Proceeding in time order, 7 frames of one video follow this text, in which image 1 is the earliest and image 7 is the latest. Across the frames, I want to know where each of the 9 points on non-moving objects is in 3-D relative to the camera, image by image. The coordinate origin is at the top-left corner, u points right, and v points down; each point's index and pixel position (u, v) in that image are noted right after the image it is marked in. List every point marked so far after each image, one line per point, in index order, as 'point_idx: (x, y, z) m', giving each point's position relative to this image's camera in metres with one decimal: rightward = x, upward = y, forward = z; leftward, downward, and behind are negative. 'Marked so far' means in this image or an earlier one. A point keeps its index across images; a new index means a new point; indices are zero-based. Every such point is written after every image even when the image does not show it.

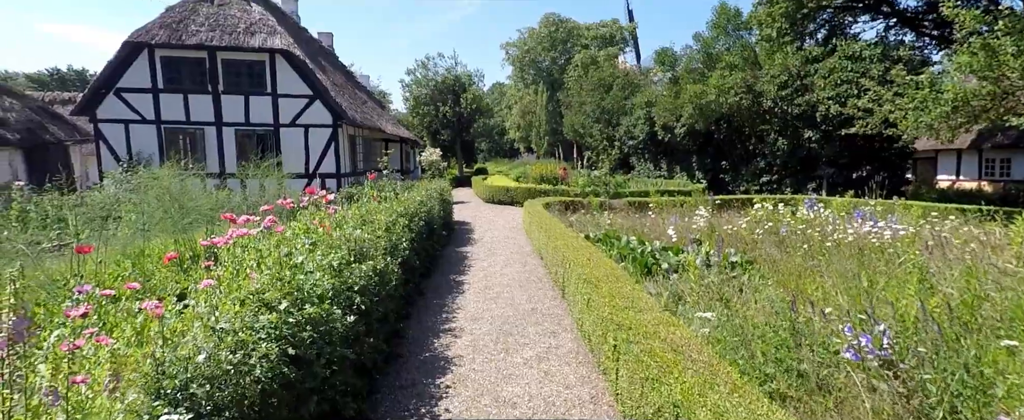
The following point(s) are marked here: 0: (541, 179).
0: (+0.8, +0.9, +16.7) m
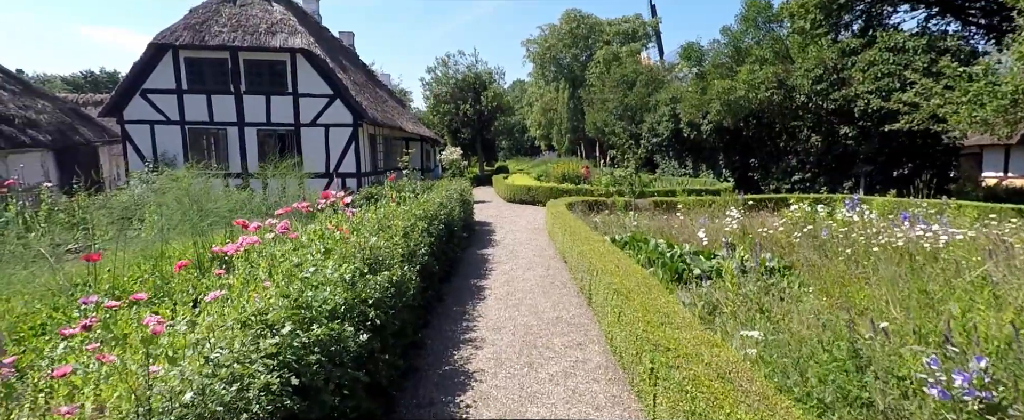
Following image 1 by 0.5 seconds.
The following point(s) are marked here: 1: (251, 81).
0: (+1.5, +0.9, +16.4) m
1: (-6.7, +3.4, +14.5) m
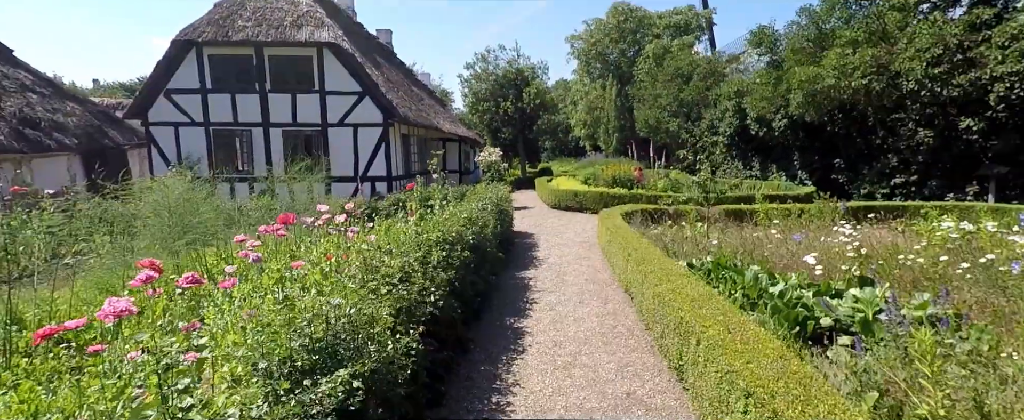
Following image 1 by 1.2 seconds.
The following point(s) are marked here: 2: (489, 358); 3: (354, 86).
0: (+2.7, +0.8, +14.8) m
1: (-5.7, +3.2, +13.5) m
2: (-0.2, -1.1, +4.0) m
3: (-3.9, +3.1, +13.6) m
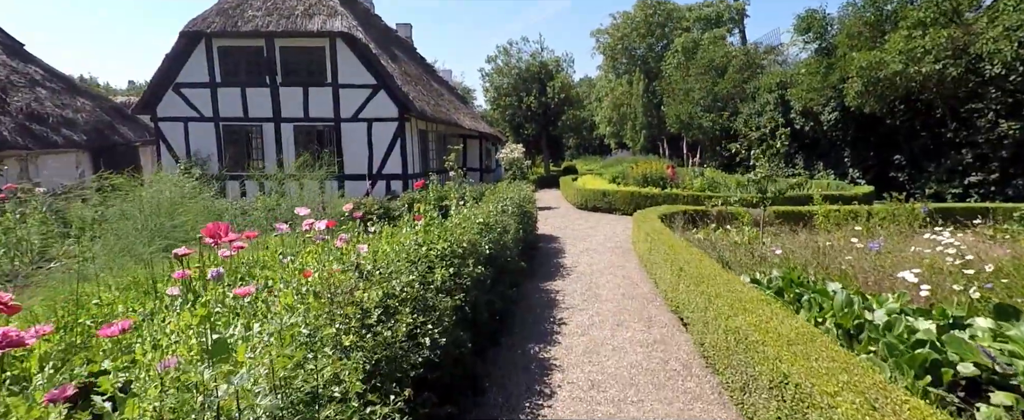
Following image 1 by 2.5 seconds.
0: (+3.3, +0.7, +13.8) m
1: (-5.1, +3.2, +12.8) m
2: (0.0, -1.1, +3.1) m
3: (-3.3, +3.1, +12.9) m
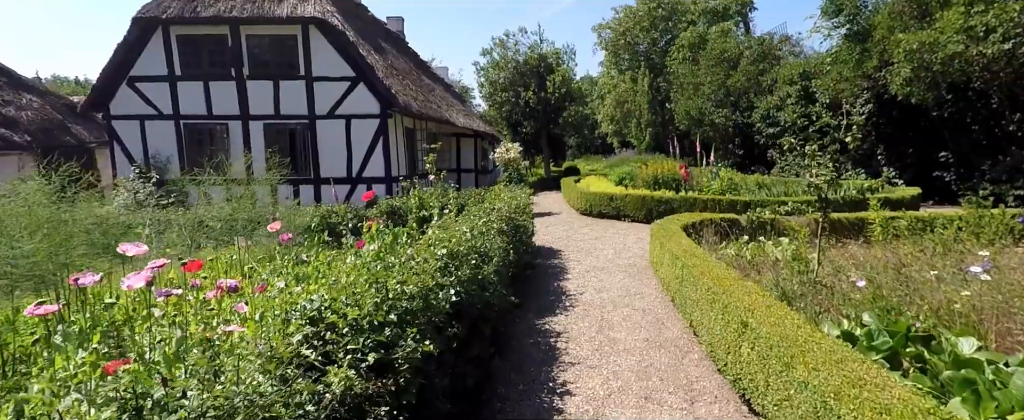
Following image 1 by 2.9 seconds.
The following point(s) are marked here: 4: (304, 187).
0: (+3.2, +0.6, +12.4) m
1: (-5.2, +3.0, +11.4) m
2: (-0.1, -1.2, +1.8) m
3: (-3.4, +2.9, +11.5) m
4: (-4.4, +0.5, +11.8) m
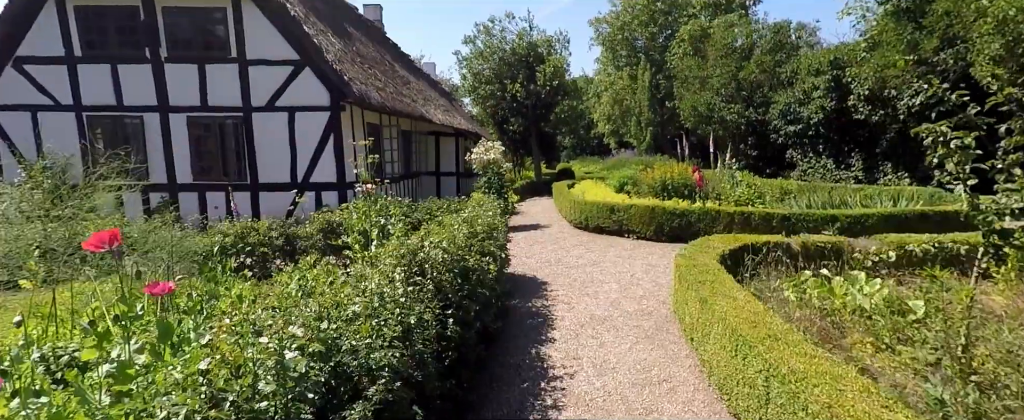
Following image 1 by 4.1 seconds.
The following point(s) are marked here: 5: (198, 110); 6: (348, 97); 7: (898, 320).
0: (+2.8, +0.4, +10.3) m
1: (-5.6, +2.8, +9.3) m
2: (-0.4, -1.4, -0.3) m
3: (-3.8, +2.7, +9.4) m
4: (-4.7, +0.3, +9.7) m
5: (-5.3, +1.7, +9.5) m
6: (-2.8, +1.9, +9.3) m
7: (+2.7, -0.8, +3.9) m
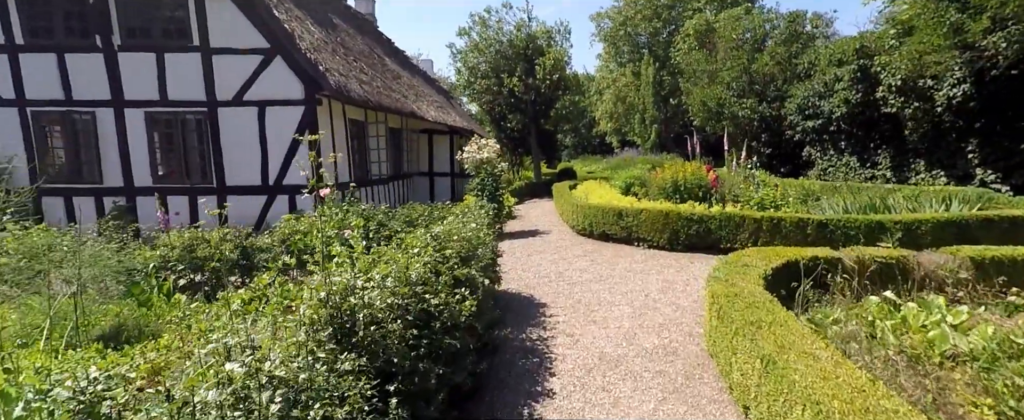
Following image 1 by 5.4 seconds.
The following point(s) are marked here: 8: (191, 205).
0: (+2.7, +0.3, +9.3) m
1: (-5.7, +2.7, +8.3) m
2: (-0.5, -1.5, -1.3) m
3: (-3.9, +2.6, +8.5) m
4: (-4.8, +0.2, +8.7) m
5: (-5.4, +1.6, +8.5) m
6: (-2.9, +1.8, +8.4) m
7: (+2.6, -0.8, +2.9) m
8: (-5.0, +0.1, +8.7) m
